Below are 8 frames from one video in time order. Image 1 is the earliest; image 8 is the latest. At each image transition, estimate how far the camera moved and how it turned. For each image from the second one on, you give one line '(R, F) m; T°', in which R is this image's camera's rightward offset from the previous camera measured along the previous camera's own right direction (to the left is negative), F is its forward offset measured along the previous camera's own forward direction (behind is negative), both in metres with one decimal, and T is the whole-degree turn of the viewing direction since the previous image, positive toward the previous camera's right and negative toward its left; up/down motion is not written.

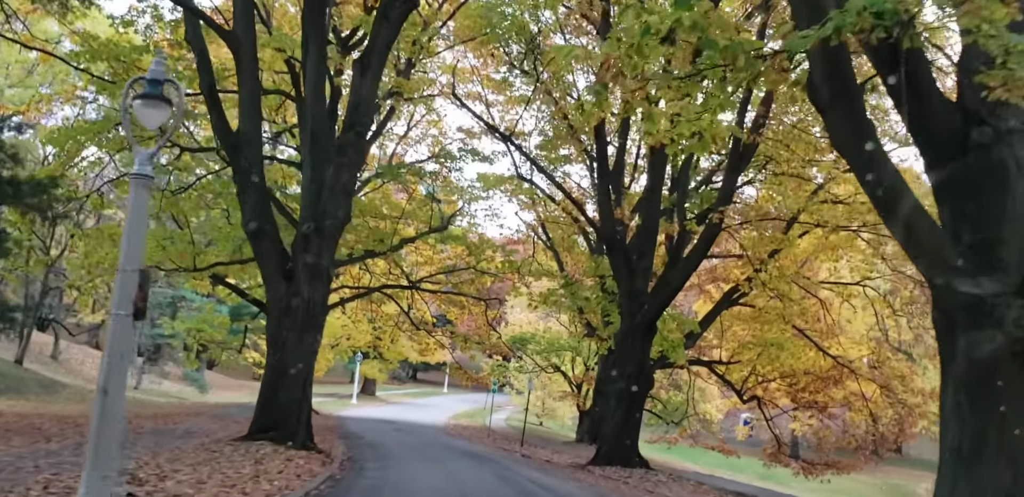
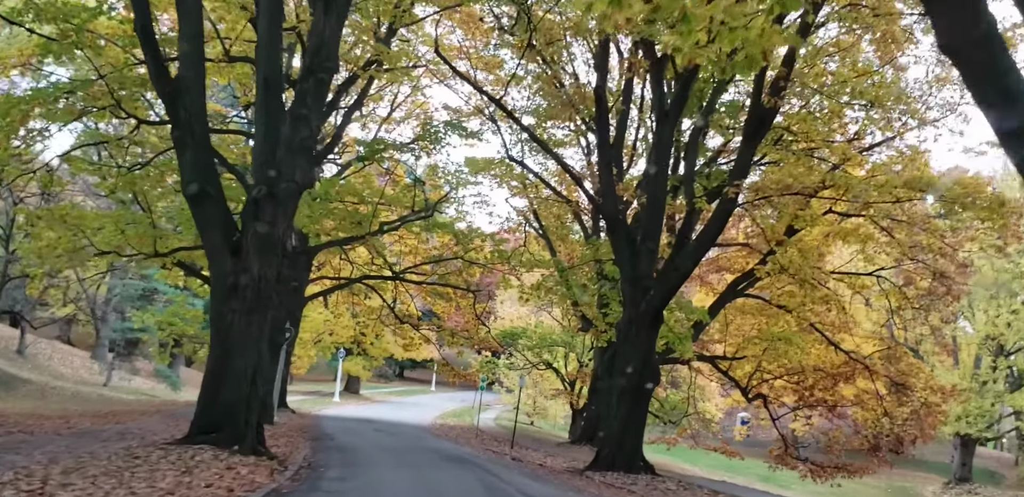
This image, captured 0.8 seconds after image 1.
(0.0, +1.7) m; 0°
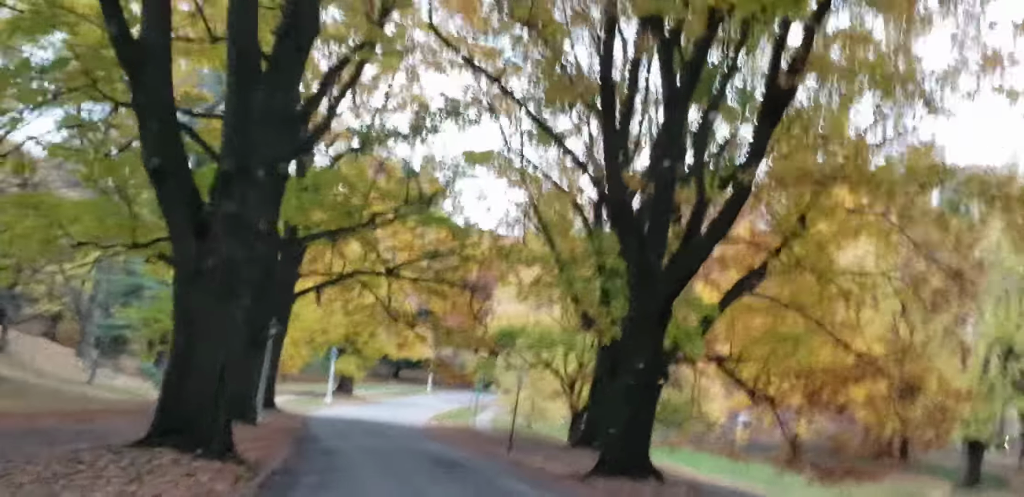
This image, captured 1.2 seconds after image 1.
(0.0, +1.0) m; 0°
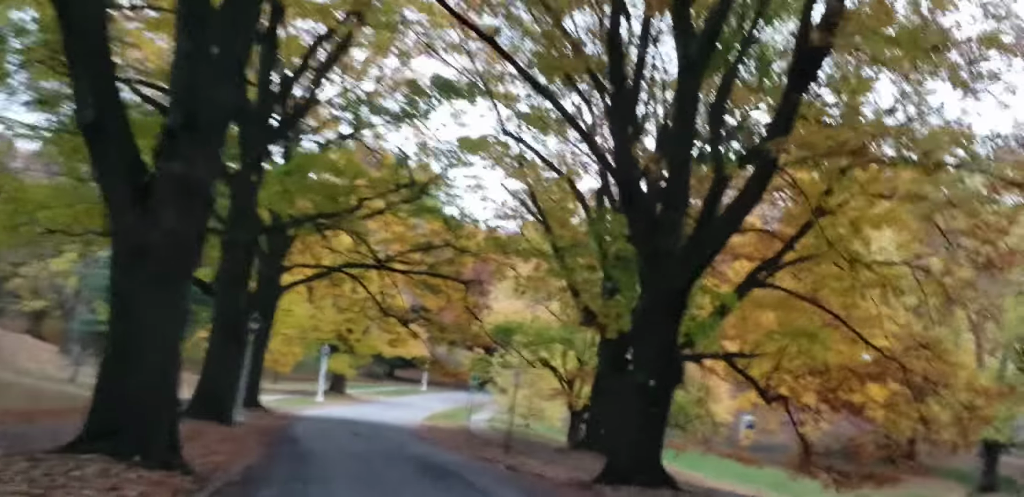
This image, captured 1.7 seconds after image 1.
(0.0, +1.3) m; 0°
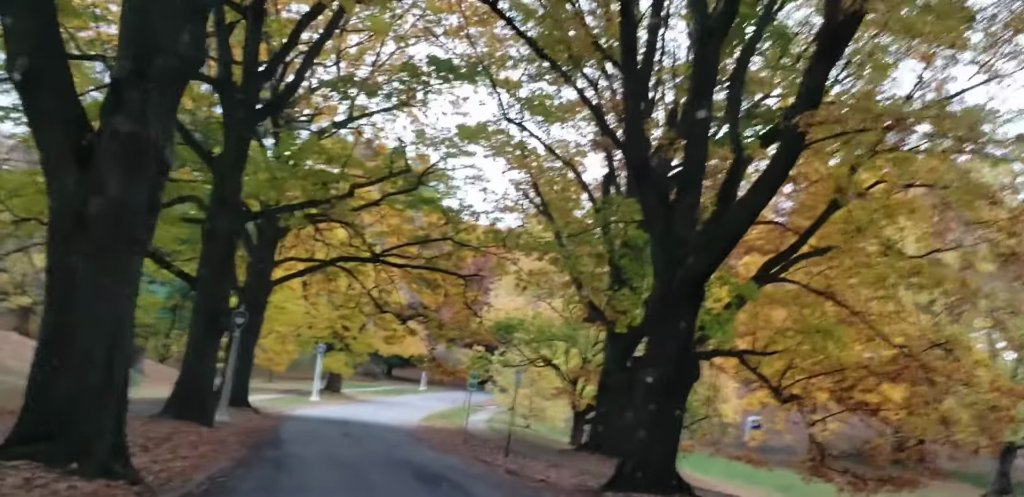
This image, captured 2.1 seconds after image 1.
(0.0, +1.0) m; 0°
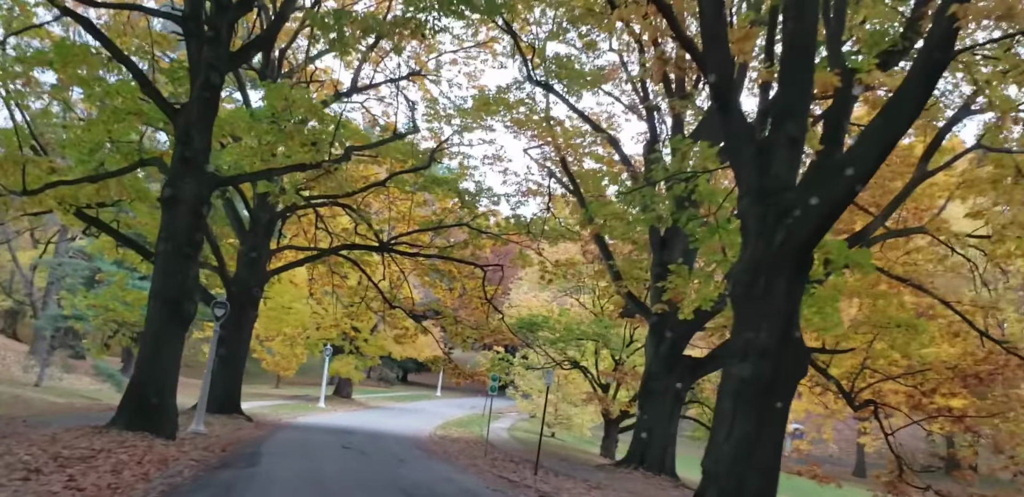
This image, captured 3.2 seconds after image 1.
(-0.1, +2.8) m; -1°
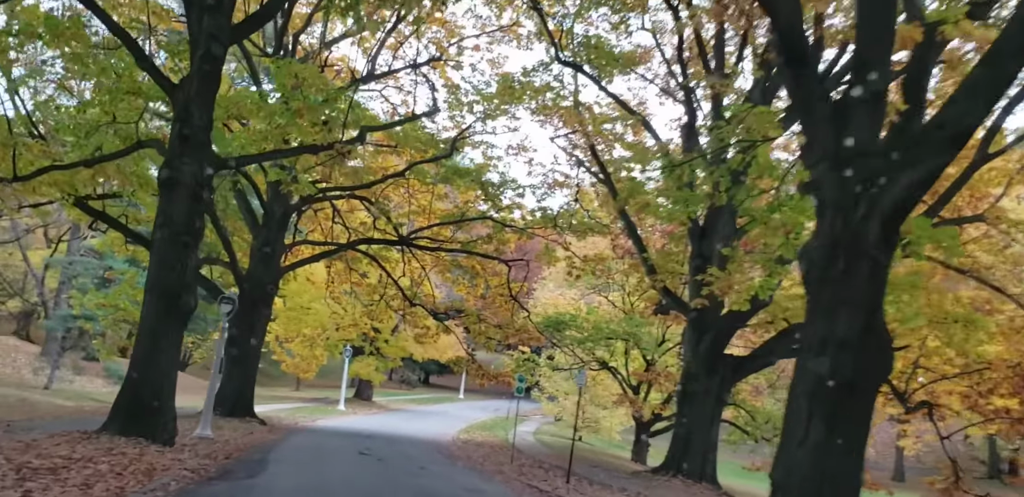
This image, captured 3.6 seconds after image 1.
(-0.1, +1.1) m; -1°
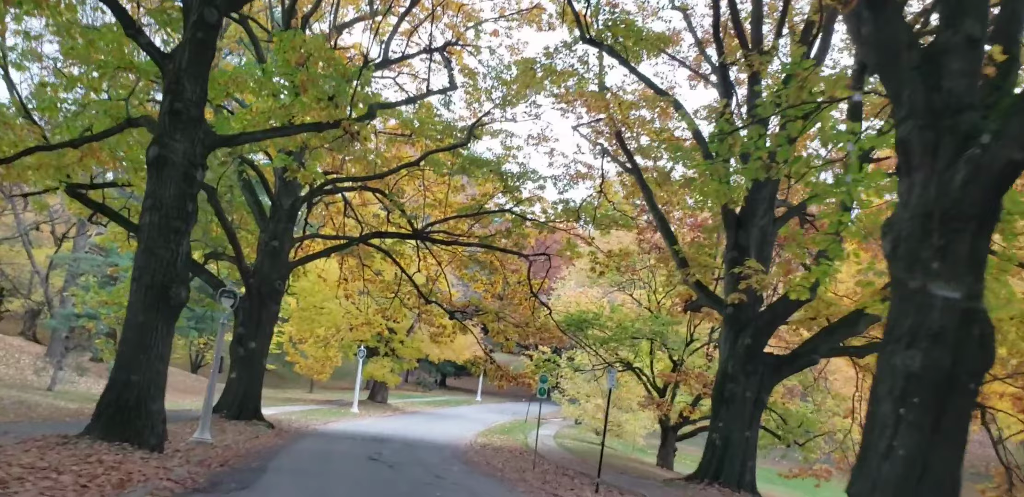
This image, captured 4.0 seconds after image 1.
(-0.1, +1.1) m; -1°
